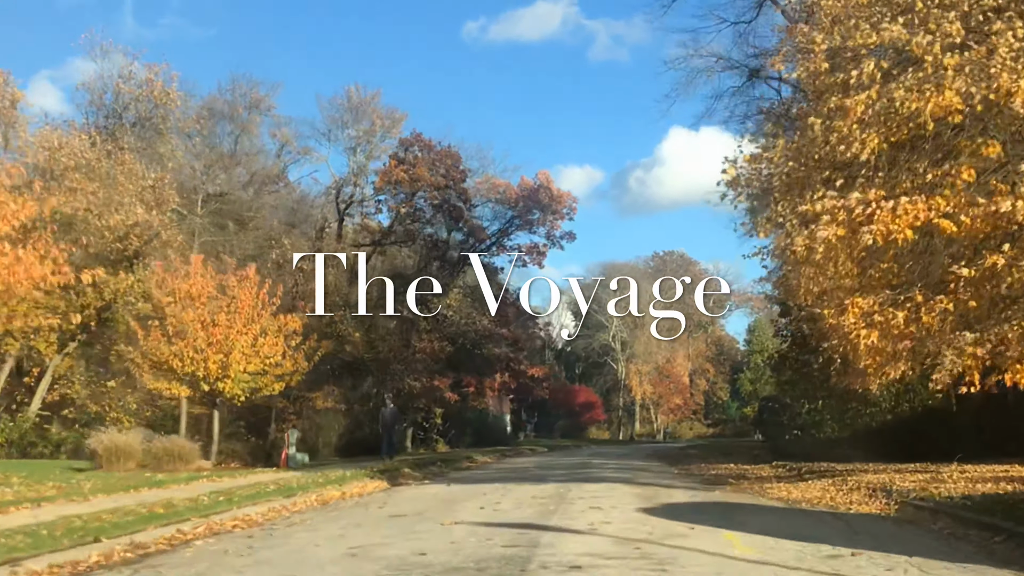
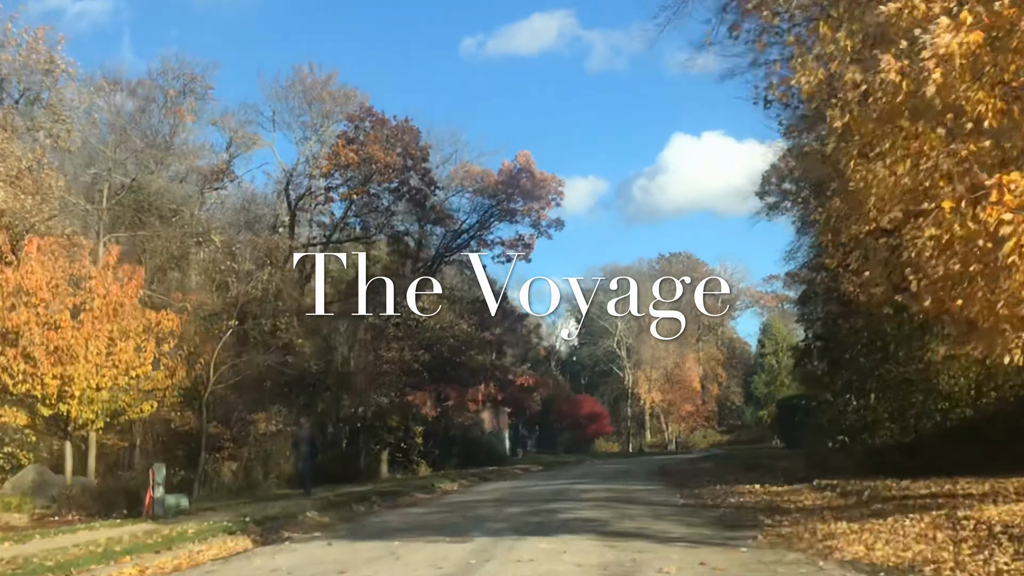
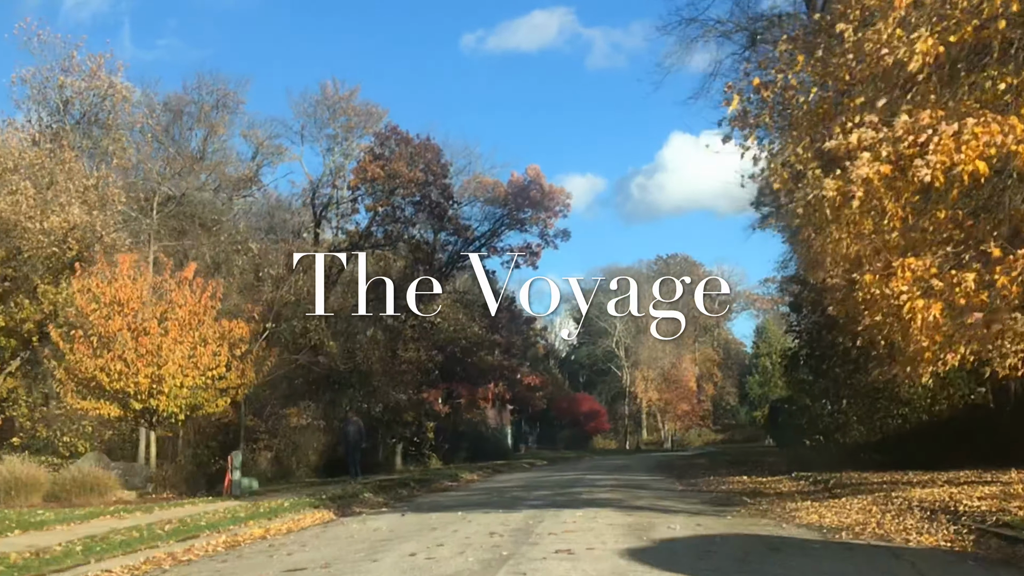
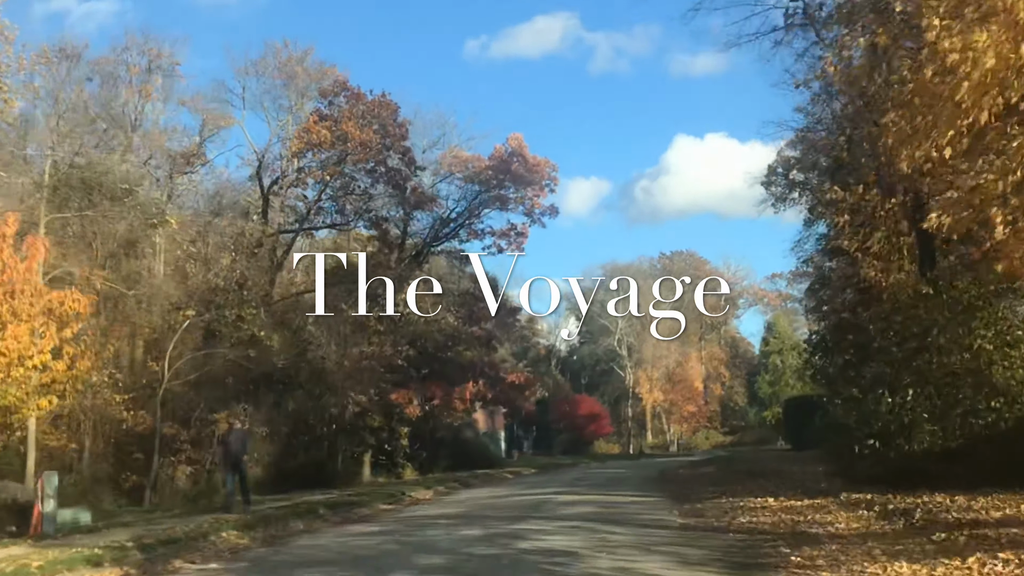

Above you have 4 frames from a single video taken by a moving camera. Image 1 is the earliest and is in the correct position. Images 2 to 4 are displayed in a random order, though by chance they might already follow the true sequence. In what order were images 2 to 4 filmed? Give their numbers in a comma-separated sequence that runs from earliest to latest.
3, 2, 4
